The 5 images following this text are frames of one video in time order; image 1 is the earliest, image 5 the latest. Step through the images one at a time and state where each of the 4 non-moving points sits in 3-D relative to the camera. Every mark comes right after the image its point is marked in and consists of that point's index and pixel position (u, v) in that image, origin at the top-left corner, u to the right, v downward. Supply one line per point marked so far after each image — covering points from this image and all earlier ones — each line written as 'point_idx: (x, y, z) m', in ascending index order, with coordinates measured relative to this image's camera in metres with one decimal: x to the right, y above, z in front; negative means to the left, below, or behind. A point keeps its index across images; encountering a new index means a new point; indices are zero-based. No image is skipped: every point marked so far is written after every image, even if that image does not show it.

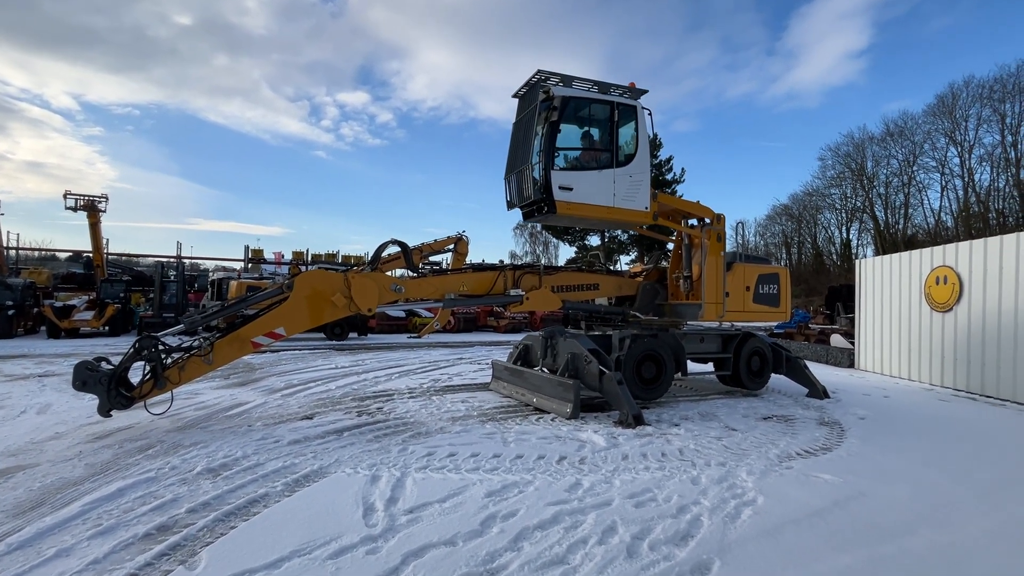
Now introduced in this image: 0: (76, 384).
0: (-5.0, -1.1, +5.5) m
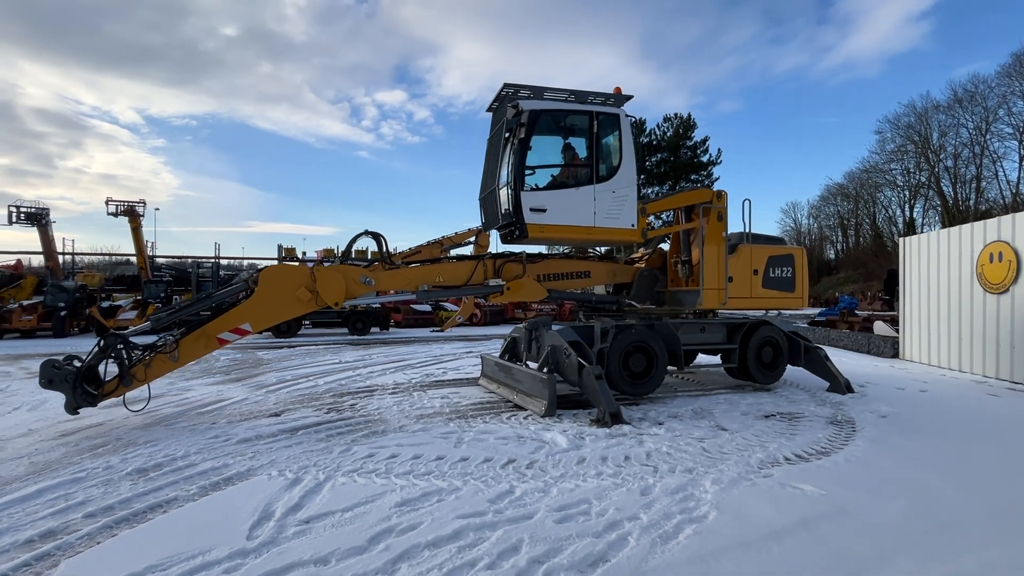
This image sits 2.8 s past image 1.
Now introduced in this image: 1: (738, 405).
0: (-5.5, -1.1, +5.5) m
1: (+3.2, -1.7, +6.7) m
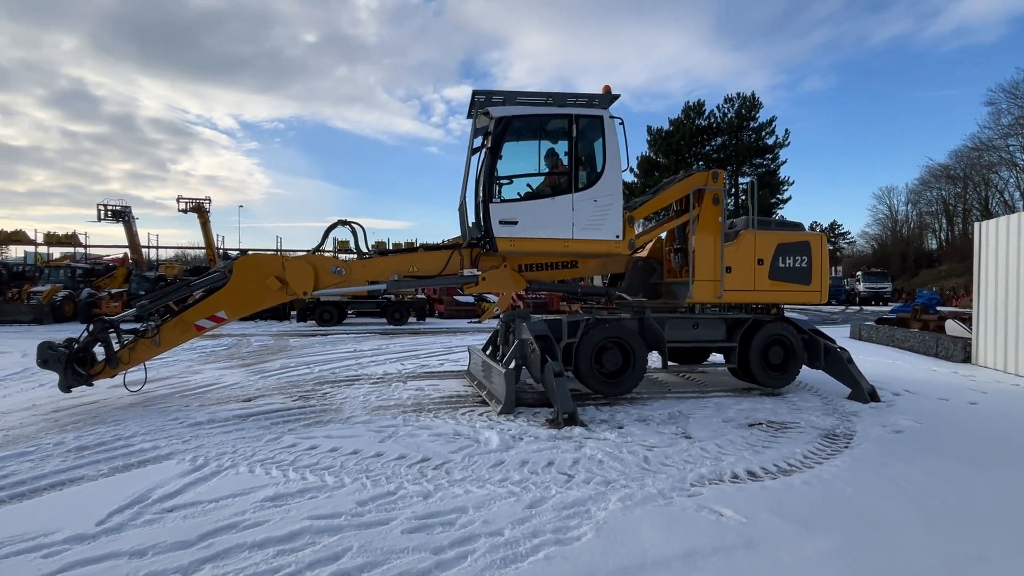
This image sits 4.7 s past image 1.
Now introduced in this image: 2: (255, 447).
0: (-6.0, -0.9, +6.1) m
1: (+2.7, -1.5, +6.0) m
2: (-2.5, -1.5, +4.6) m
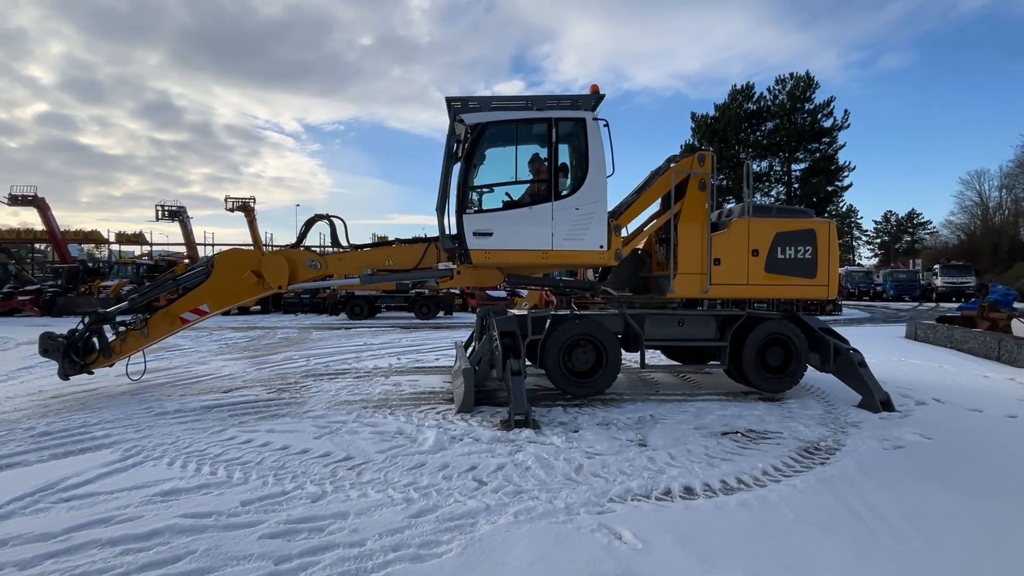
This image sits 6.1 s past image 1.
0: (-6.5, -0.9, +6.5) m
1: (+2.2, -1.5, +5.4) m
2: (-3.1, -1.5, +4.7) m
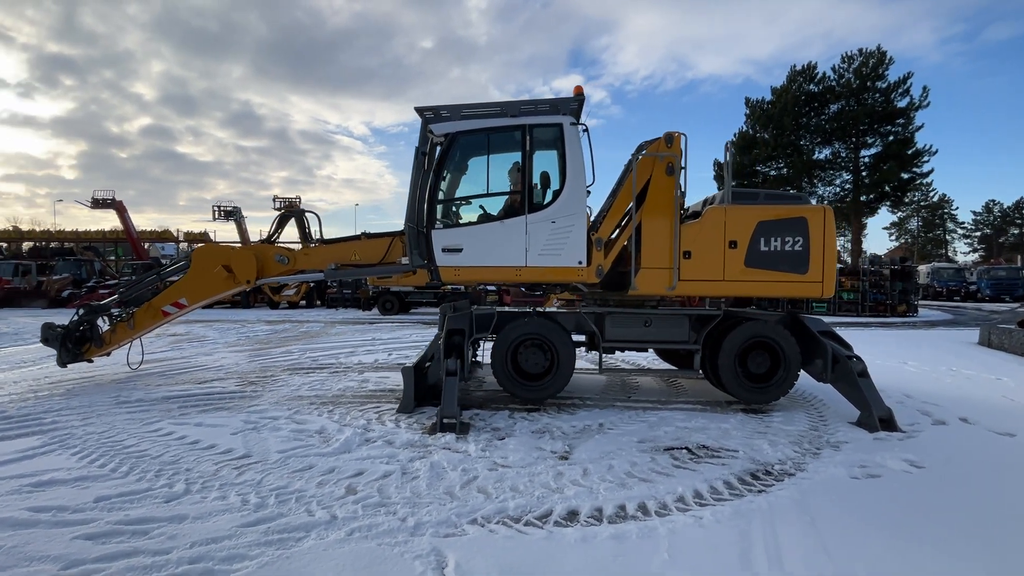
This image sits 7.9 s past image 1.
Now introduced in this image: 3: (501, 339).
0: (-7.0, -0.8, +7.0) m
1: (+1.5, -1.4, +4.9) m
2: (-3.8, -1.4, +4.8) m
3: (-0.1, -0.6, +5.5) m
